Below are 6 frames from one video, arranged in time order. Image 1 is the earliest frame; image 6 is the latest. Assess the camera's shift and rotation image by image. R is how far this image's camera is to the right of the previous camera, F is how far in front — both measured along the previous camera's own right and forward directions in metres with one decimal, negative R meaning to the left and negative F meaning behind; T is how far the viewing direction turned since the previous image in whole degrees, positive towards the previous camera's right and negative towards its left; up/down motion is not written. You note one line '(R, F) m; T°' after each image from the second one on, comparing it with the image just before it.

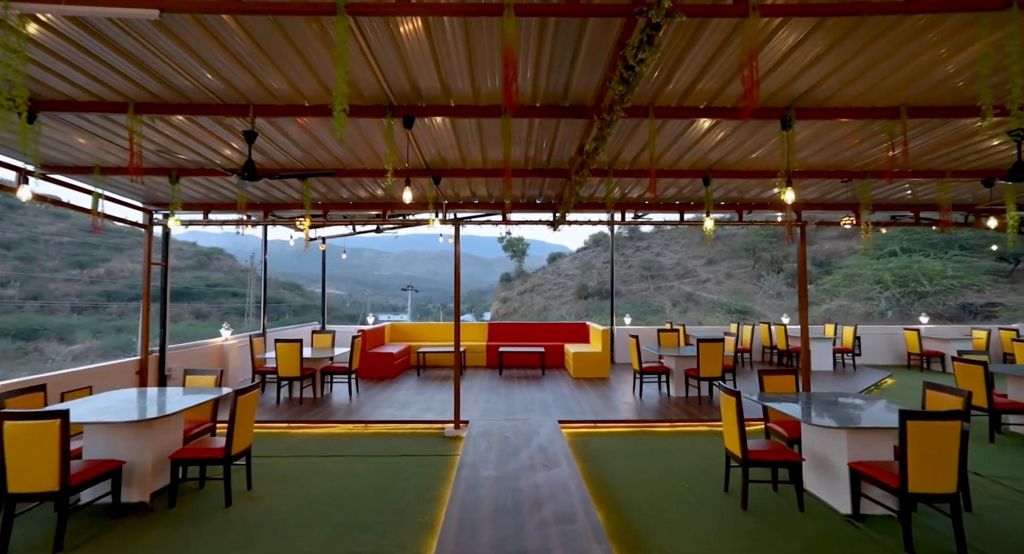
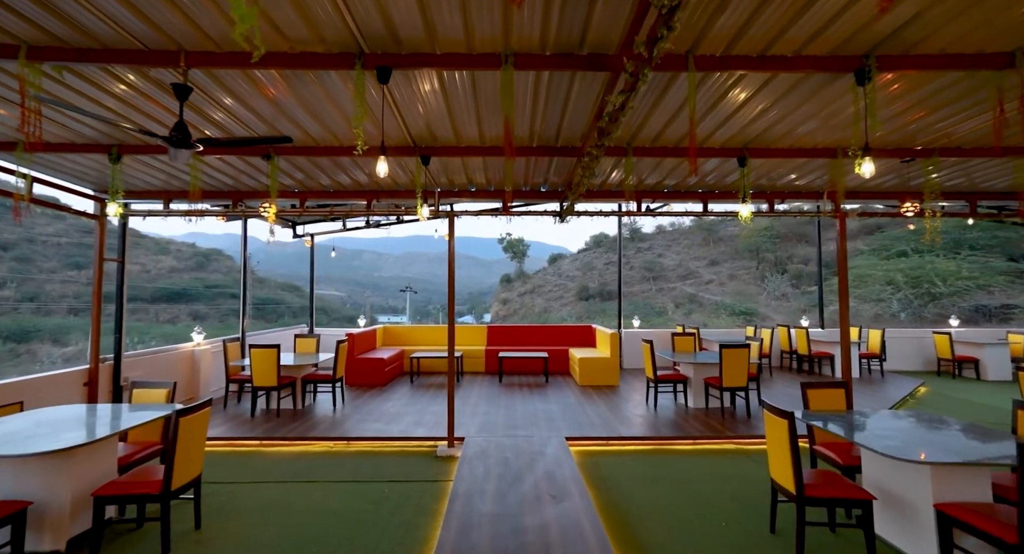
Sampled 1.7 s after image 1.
(0.0, +0.7) m; 0°
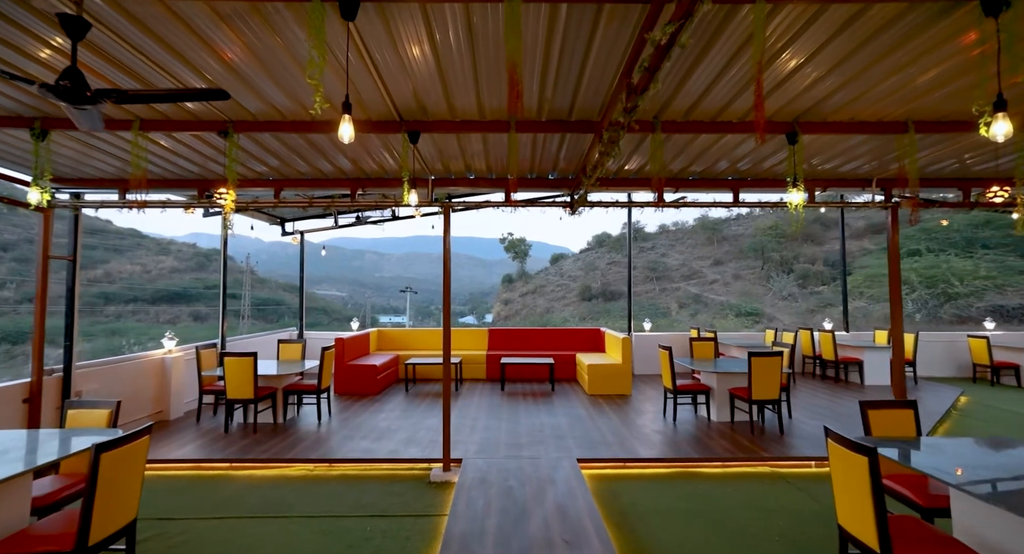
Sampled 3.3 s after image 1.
(0.0, +0.6) m; 0°
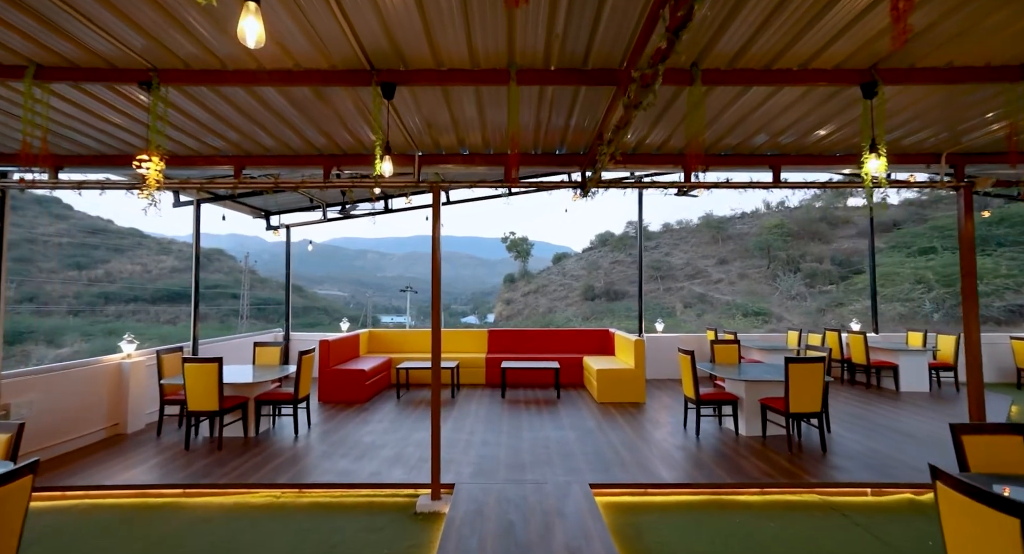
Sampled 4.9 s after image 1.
(0.0, +0.7) m; 0°
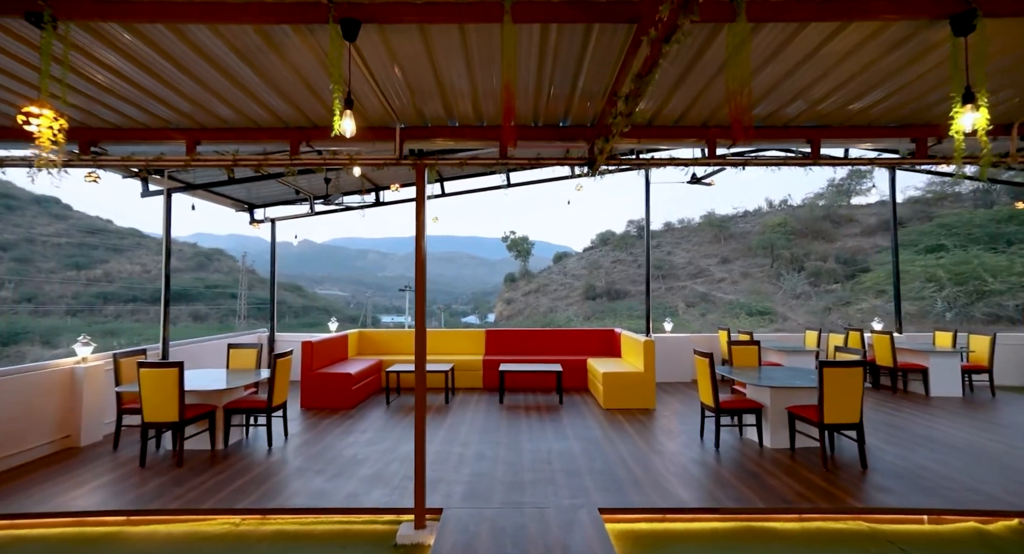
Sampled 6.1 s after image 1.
(0.0, +0.6) m; 0°
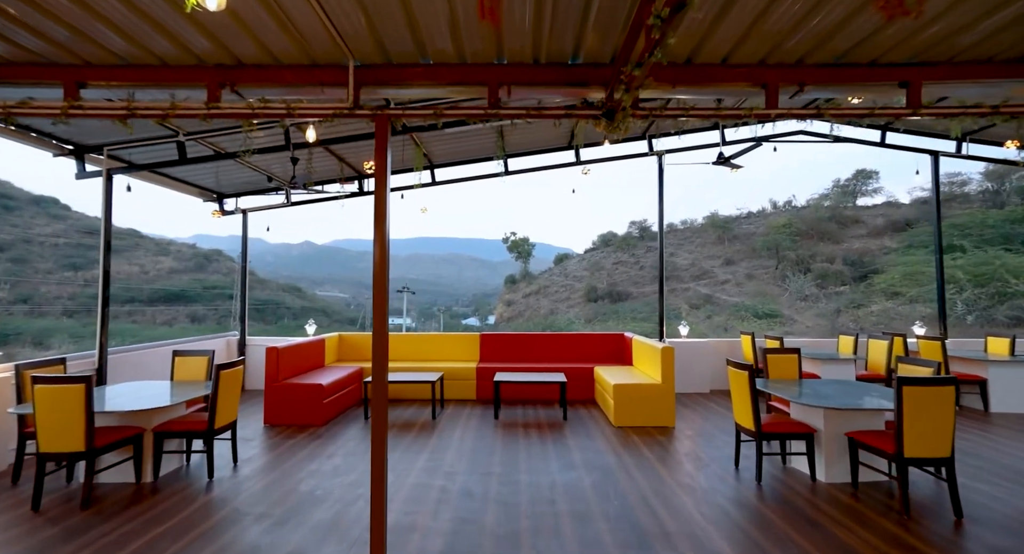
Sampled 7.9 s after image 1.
(0.0, +0.9) m; 0°
